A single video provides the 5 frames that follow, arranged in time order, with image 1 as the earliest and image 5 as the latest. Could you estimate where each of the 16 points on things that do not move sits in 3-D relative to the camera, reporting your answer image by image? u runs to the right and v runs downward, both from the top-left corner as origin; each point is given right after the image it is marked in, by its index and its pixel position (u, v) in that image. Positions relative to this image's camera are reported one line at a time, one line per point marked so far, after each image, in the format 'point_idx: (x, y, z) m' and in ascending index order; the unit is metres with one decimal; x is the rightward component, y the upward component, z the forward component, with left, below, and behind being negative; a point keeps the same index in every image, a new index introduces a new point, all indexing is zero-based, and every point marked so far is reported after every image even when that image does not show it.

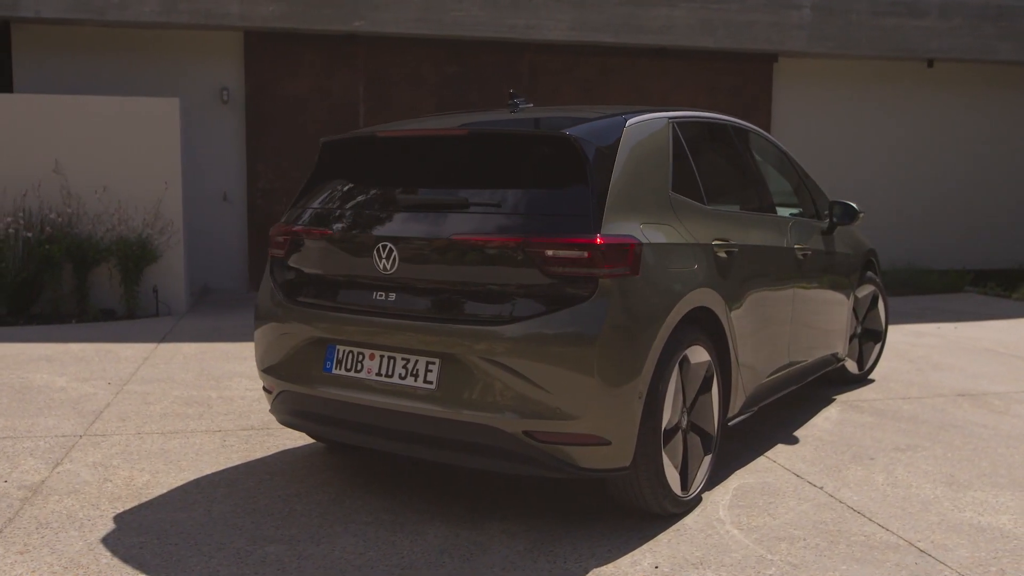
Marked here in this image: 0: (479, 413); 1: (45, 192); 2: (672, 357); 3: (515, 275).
0: (-0.1, -0.5, +3.5) m
1: (-4.3, +0.9, +8.7) m
2: (+0.6, -0.3, +3.7) m
3: (0.0, 0.0, +3.5) m
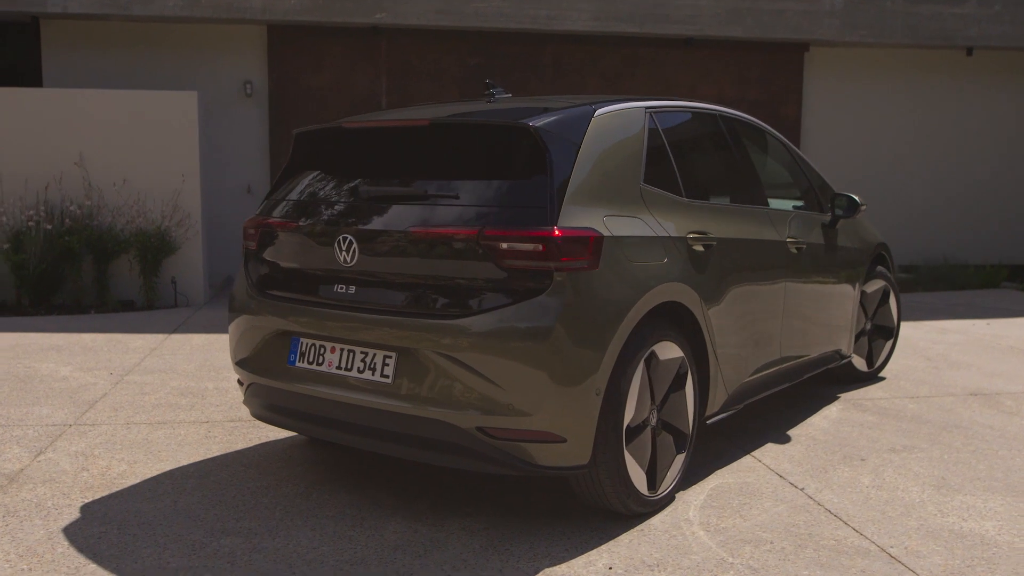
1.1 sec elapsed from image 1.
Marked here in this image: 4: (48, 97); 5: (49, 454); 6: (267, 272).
0: (-0.3, -0.4, +3.5) m
1: (-4.1, +1.0, +8.8) m
2: (+0.5, -0.3, +3.6) m
3: (-0.2, +0.1, +3.5) m
4: (-4.3, +1.8, +8.7) m
5: (-2.2, -0.8, +4.5) m
6: (-1.1, +0.1, +4.2) m
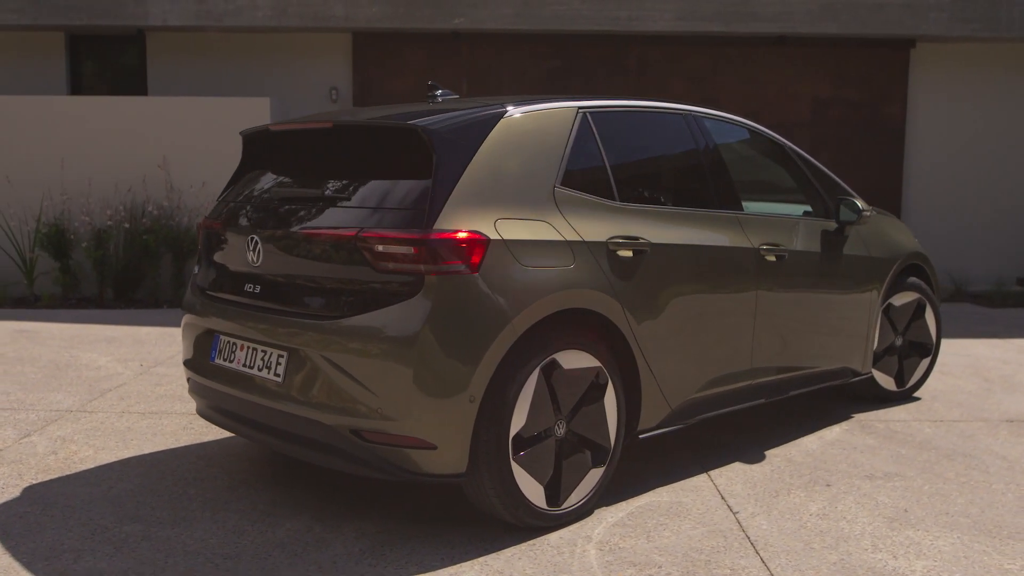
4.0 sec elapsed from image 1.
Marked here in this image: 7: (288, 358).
0: (-0.7, -0.4, +3.5) m
1: (-3.6, +1.0, +9.4) m
2: (+0.1, -0.3, +3.5) m
3: (-0.6, +0.1, +3.5) m
4: (-3.7, +1.8, +9.3) m
5: (-2.4, -0.8, +4.8) m
6: (-1.4, +0.1, +4.3) m
7: (-0.8, -0.3, +3.6) m
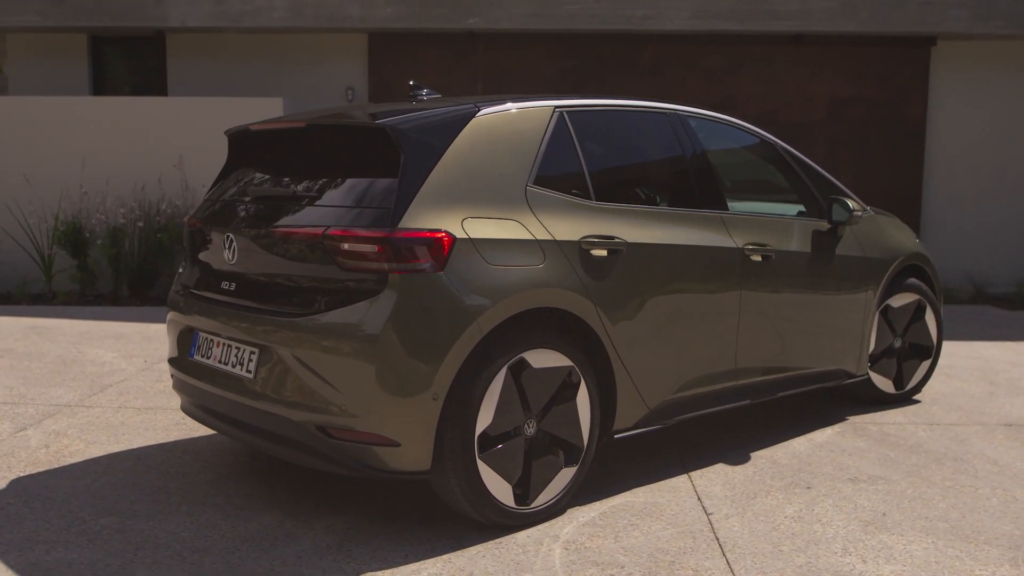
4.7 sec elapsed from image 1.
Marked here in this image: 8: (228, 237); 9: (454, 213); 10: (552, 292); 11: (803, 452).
0: (-0.9, -0.4, +3.5) m
1: (-3.5, +1.0, +9.5) m
2: (-0.1, -0.3, +3.5) m
3: (-0.7, +0.1, +3.5) m
4: (-3.6, +1.8, +9.5) m
5: (-2.5, -0.7, +4.9) m
6: (-1.5, +0.1, +4.4) m
7: (-1.0, -0.3, +3.6) m
8: (-1.2, +0.2, +3.9) m
9: (-0.2, +0.3, +3.6) m
10: (+0.2, 0.0, +3.7) m
11: (+1.5, -0.8, +4.8) m
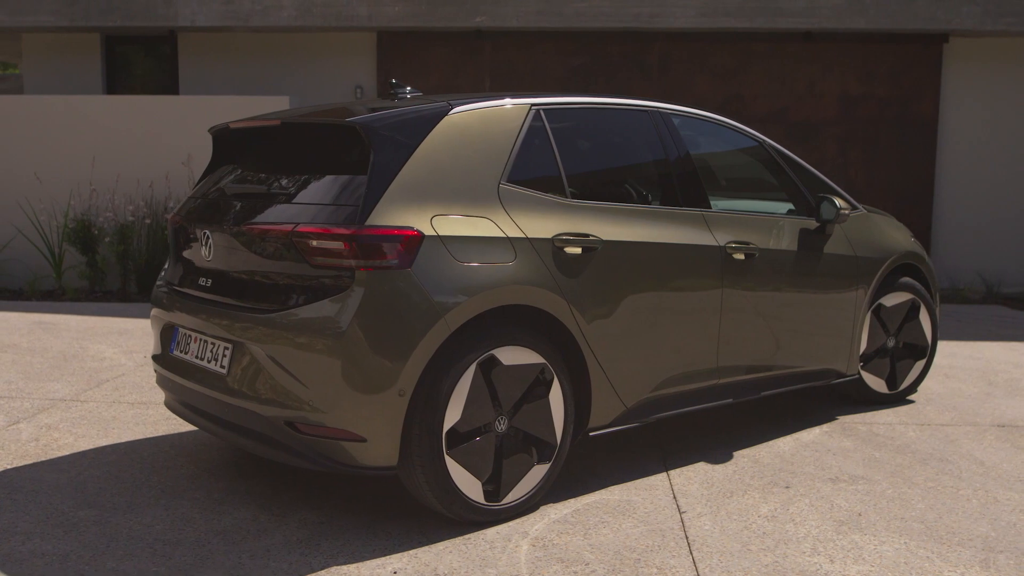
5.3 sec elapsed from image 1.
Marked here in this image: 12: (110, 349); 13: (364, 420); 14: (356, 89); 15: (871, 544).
0: (-1.0, -0.4, +3.6) m
1: (-3.4, +1.1, +9.6) m
2: (-0.2, -0.3, +3.5) m
3: (-0.8, +0.1, +3.5) m
4: (-3.6, +1.9, +9.6) m
5: (-2.6, -0.7, +5.0) m
6: (-1.6, +0.1, +4.4) m
7: (-1.1, -0.2, +3.7) m
8: (-1.3, +0.2, +4.0) m
9: (-0.3, +0.3, +3.6) m
10: (0.0, 0.0, +3.7) m
11: (+1.4, -0.8, +4.7) m
12: (-2.9, -0.4, +6.9) m
13: (-0.5, -0.5, +3.4) m
14: (-1.9, +2.4, +11.4) m
15: (+1.4, -1.0, +3.6) m
